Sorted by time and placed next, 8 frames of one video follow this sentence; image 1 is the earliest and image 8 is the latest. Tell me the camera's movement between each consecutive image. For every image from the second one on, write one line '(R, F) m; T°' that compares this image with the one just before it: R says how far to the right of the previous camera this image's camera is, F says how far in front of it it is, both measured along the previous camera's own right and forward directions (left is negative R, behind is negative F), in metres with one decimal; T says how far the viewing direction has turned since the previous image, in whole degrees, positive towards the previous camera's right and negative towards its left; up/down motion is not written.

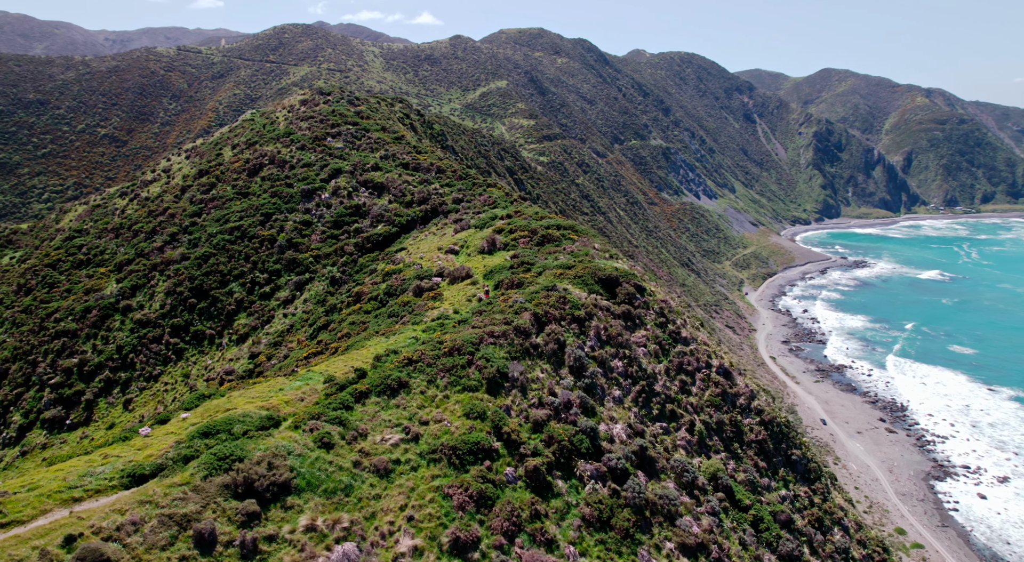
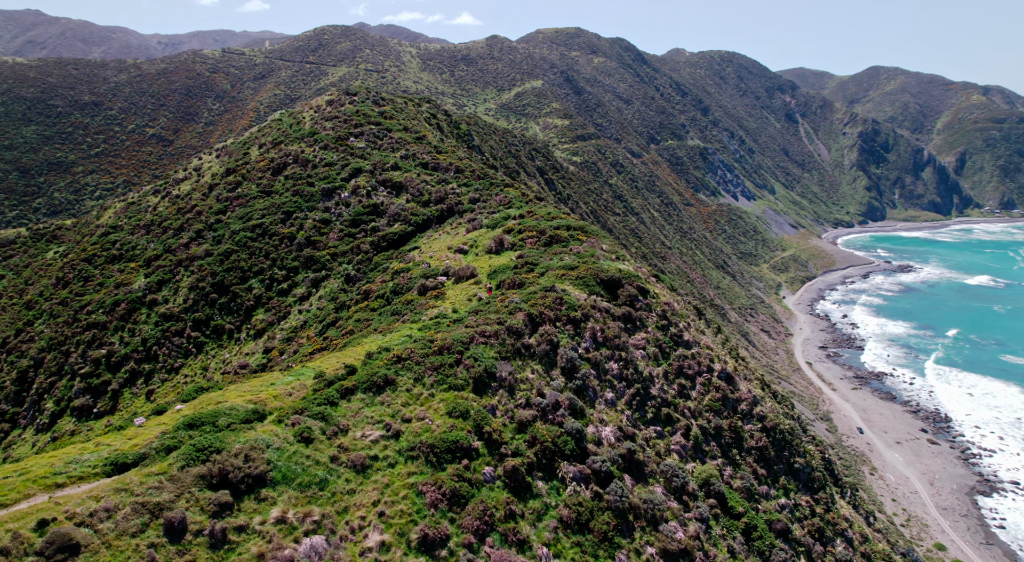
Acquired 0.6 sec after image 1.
(+1.7, 0.0) m; -3°
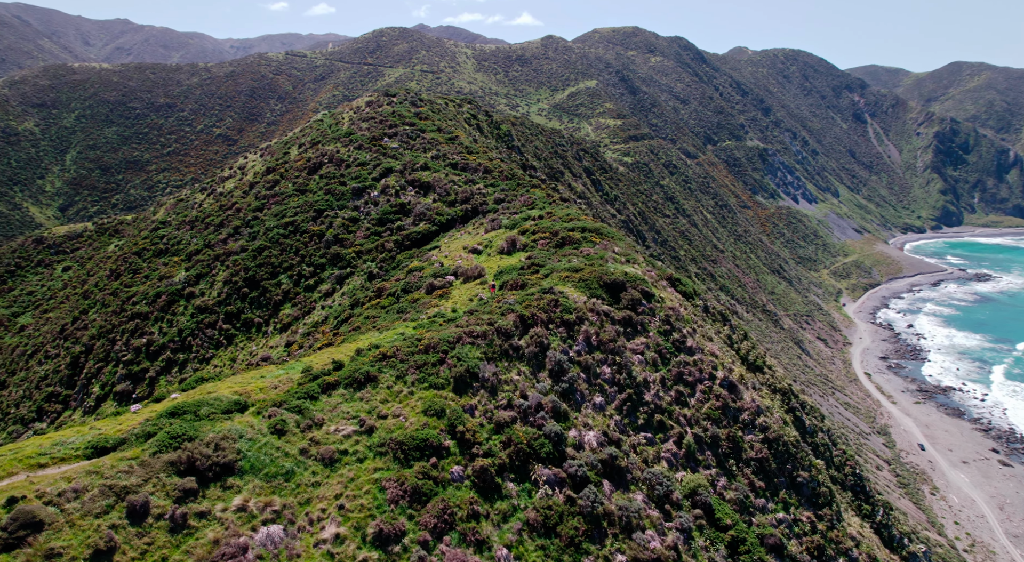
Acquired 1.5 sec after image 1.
(+2.6, +0.1) m; -5°
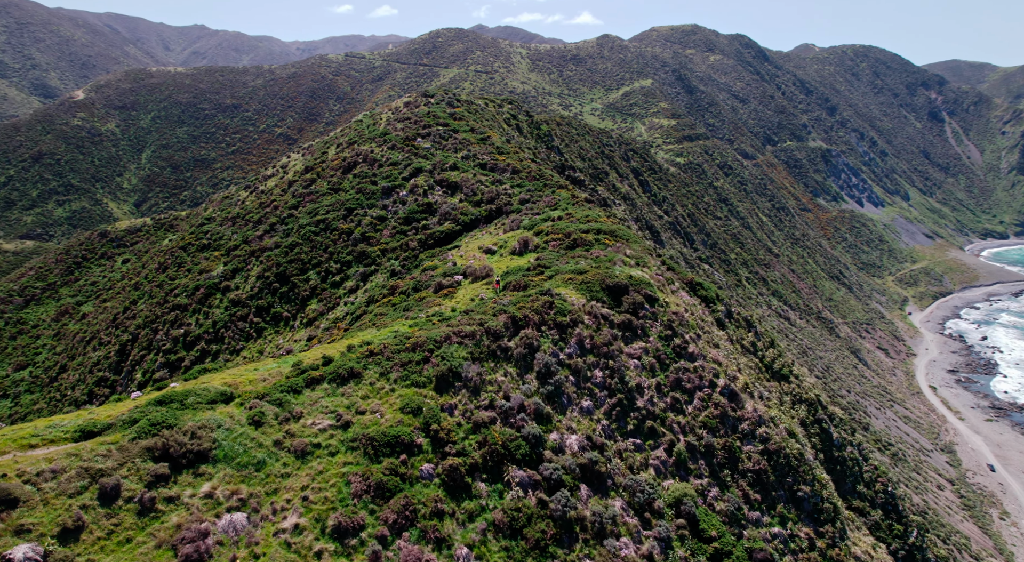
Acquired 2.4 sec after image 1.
(+2.6, +0.1) m; -5°
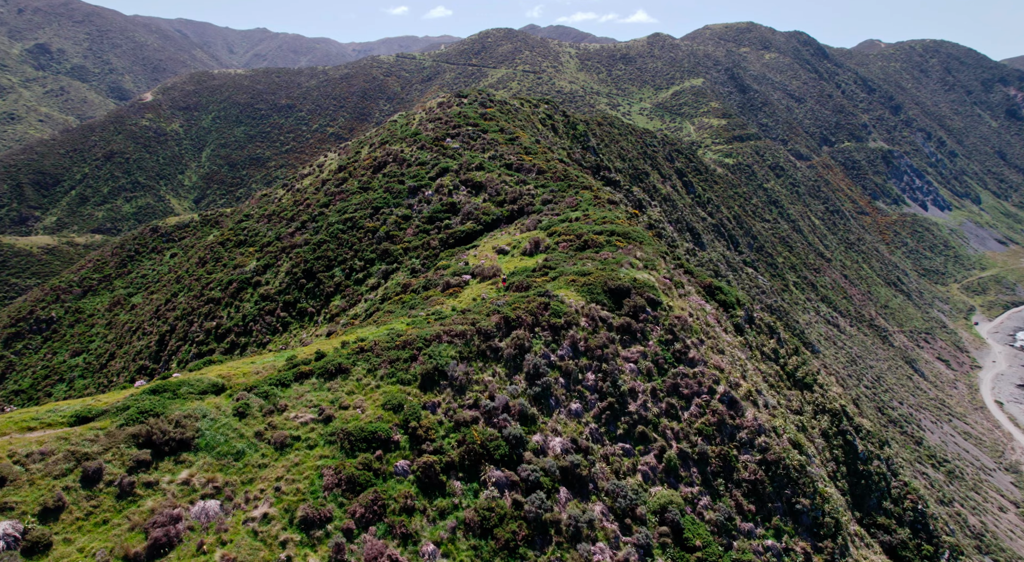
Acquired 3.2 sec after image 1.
(+2.3, 0.0) m; -4°
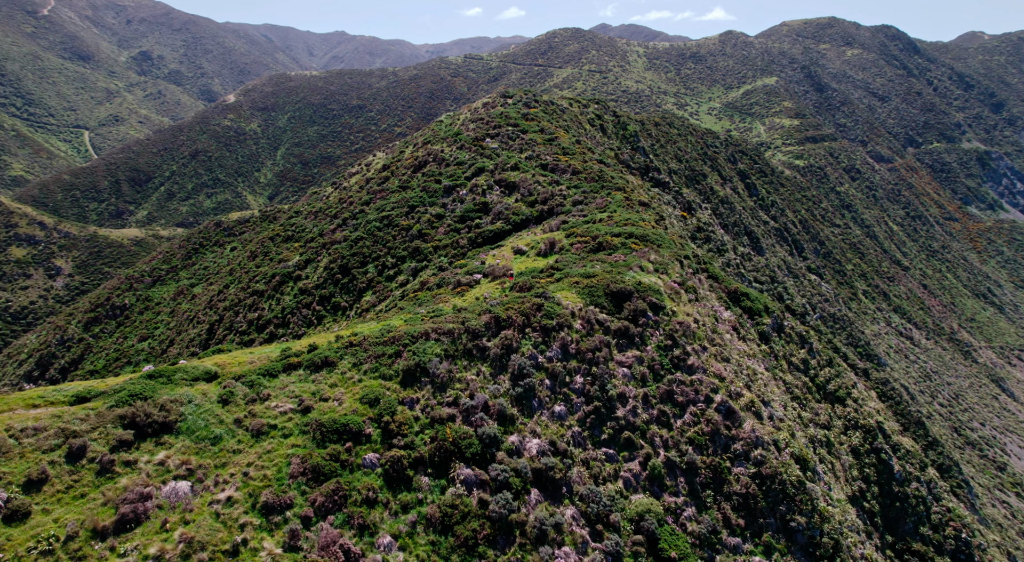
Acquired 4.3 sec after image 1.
(+3.1, +0.1) m; -6°
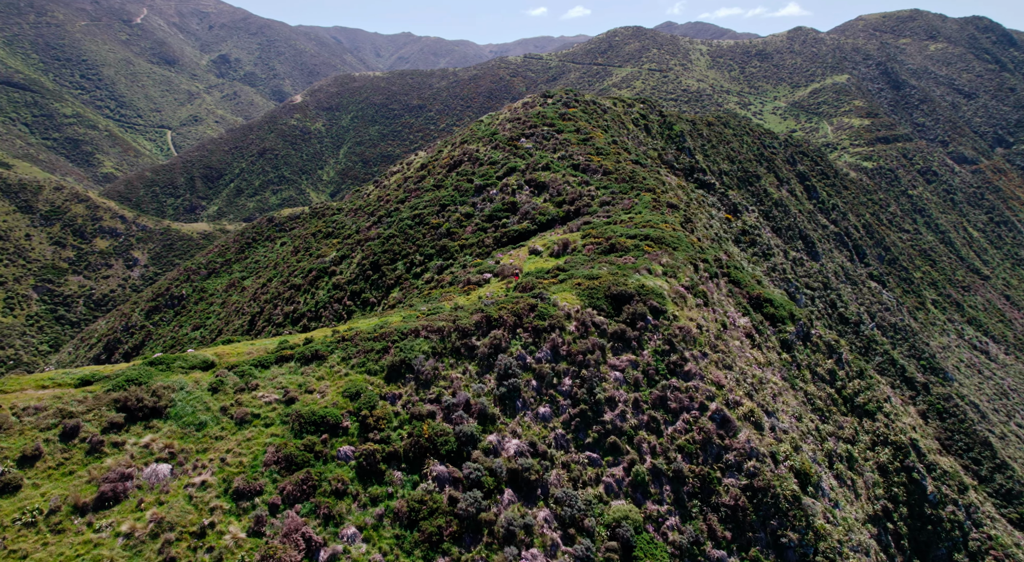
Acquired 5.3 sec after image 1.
(+2.8, +0.1) m; -5°
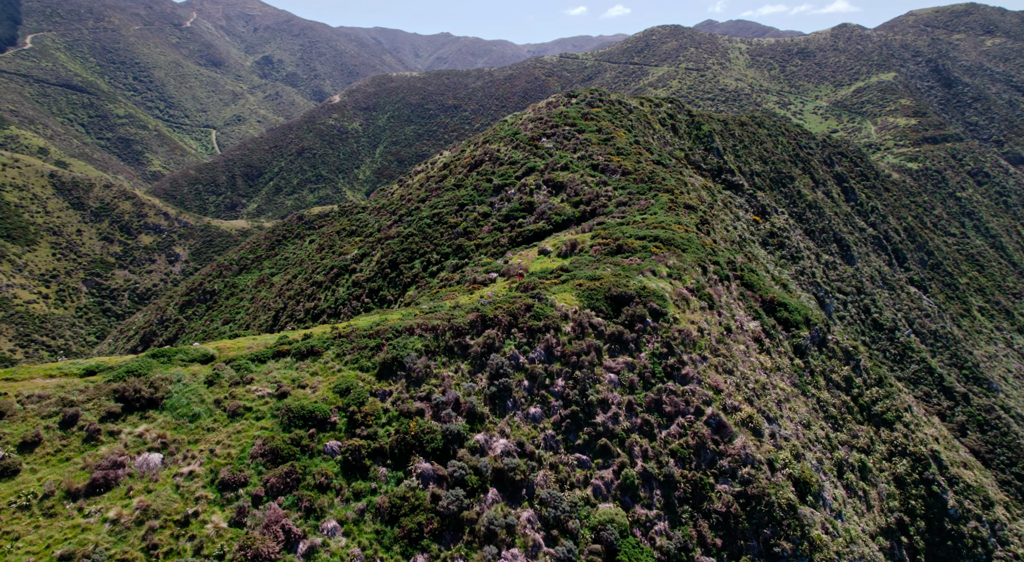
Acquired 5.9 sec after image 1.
(+1.7, 0.0) m; -3°
